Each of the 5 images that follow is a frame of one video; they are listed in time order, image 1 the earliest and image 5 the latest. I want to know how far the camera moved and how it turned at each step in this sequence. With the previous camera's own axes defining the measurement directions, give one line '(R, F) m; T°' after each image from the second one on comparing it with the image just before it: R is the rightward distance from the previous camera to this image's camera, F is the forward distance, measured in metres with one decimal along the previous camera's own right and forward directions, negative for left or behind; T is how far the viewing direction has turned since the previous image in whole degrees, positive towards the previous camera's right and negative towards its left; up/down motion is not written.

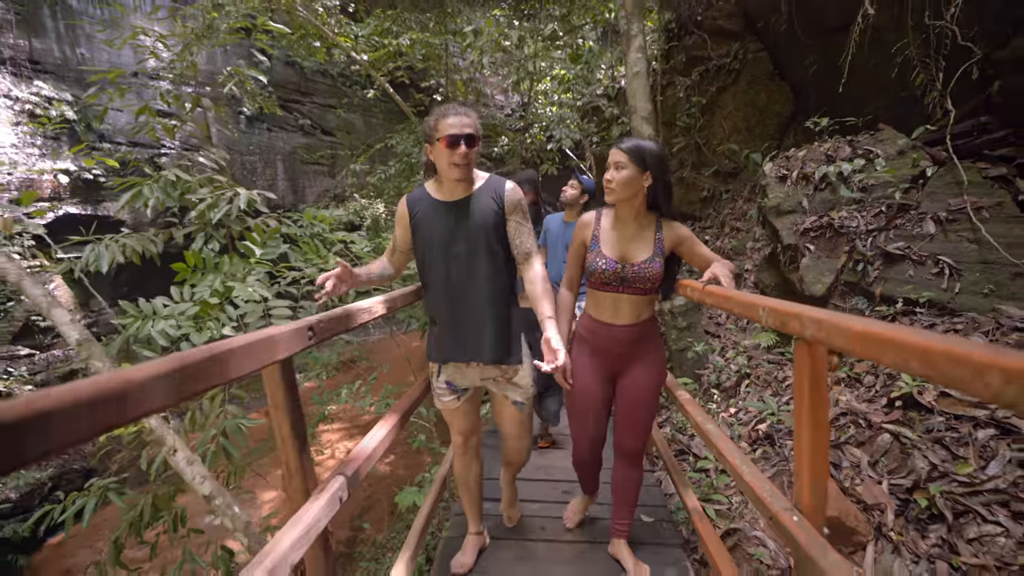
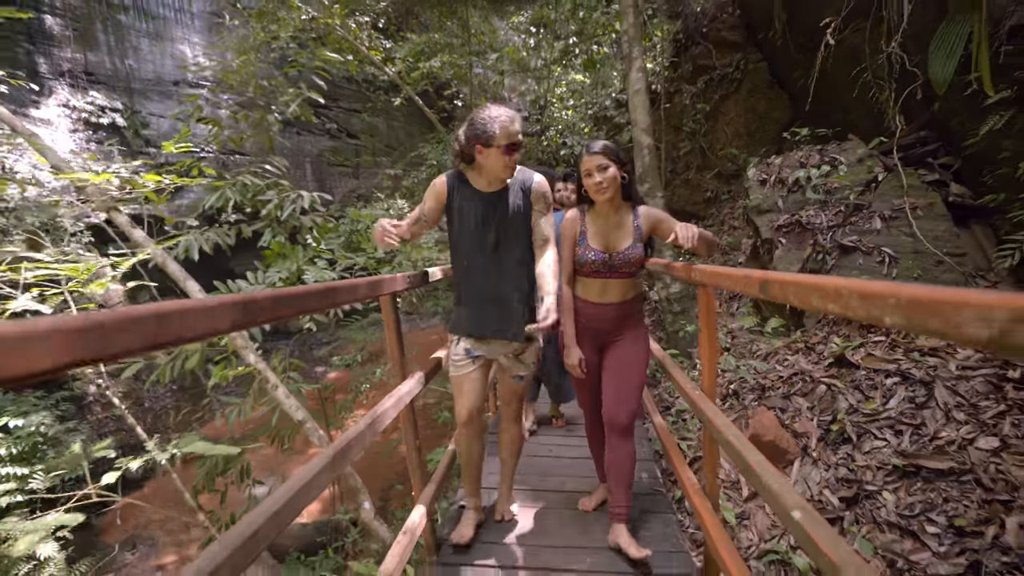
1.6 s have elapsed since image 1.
(0.0, -0.6) m; -2°
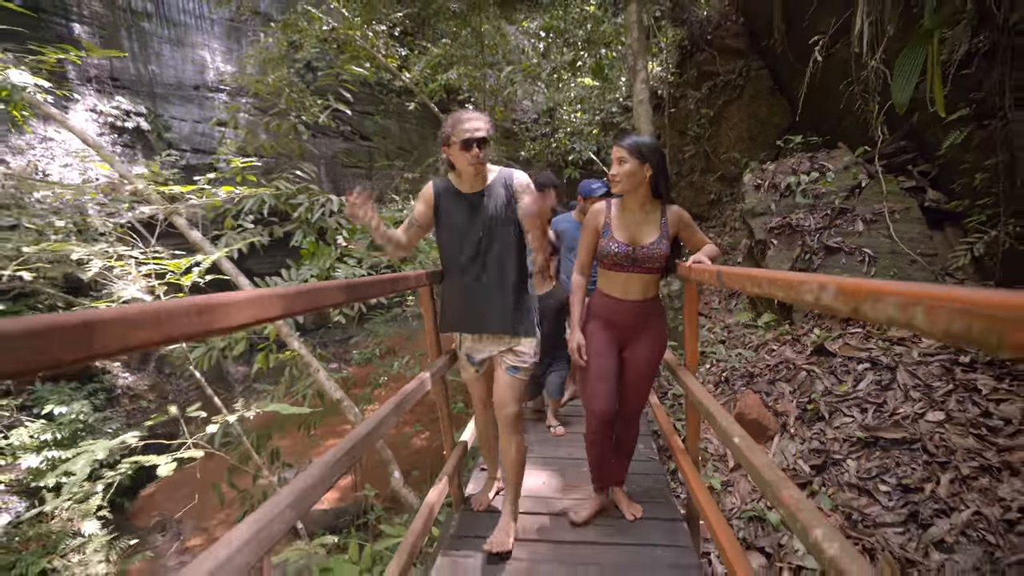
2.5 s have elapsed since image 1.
(0.0, -0.3) m; -1°
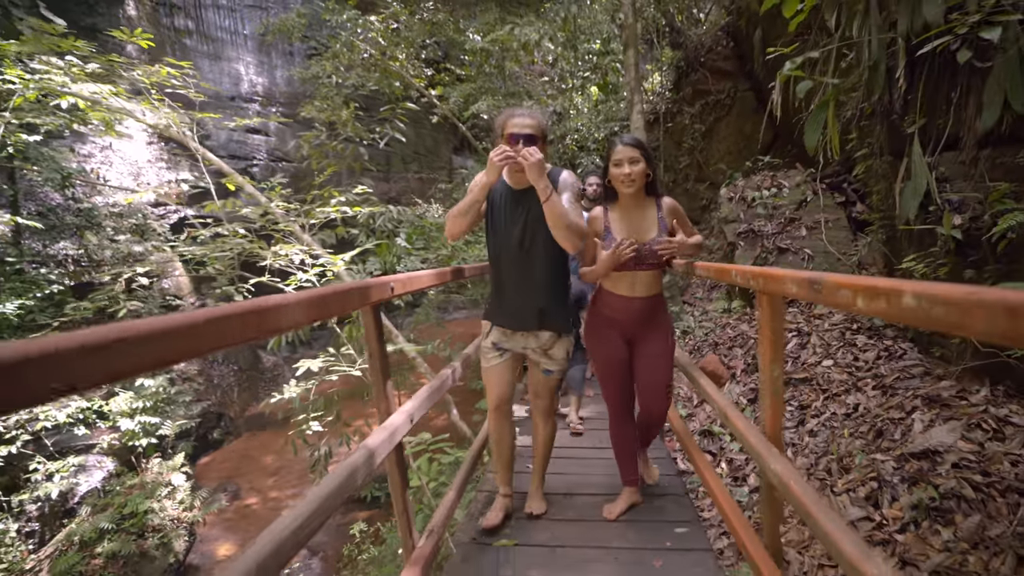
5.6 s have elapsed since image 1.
(-0.2, -1.1) m; -1°
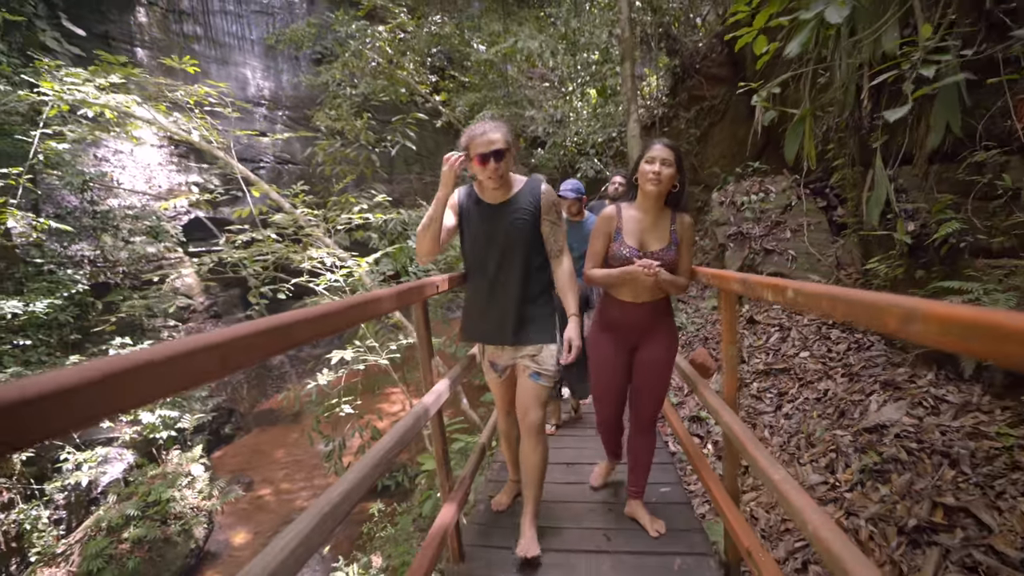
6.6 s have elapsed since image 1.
(0.0, -0.3) m; 0°
